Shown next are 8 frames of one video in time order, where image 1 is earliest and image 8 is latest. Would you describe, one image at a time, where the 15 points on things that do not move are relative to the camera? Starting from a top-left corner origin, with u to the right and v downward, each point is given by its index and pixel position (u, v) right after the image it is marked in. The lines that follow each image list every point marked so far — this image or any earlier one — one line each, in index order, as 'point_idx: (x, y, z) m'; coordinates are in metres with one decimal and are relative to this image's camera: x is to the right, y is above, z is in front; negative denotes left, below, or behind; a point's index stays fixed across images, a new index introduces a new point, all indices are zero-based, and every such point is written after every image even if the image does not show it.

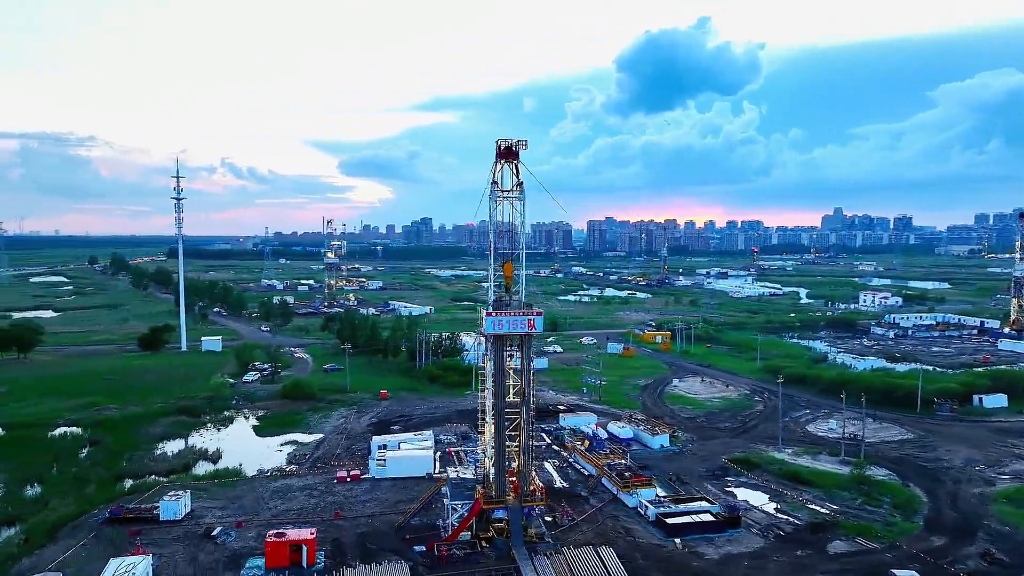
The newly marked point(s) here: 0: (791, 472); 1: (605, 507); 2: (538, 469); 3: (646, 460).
0: (+7.4, -4.9, +18.8) m
1: (+2.1, -5.1, +16.6) m
2: (+0.7, -4.9, +19.3) m
3: (+3.7, -4.8, +19.7) m
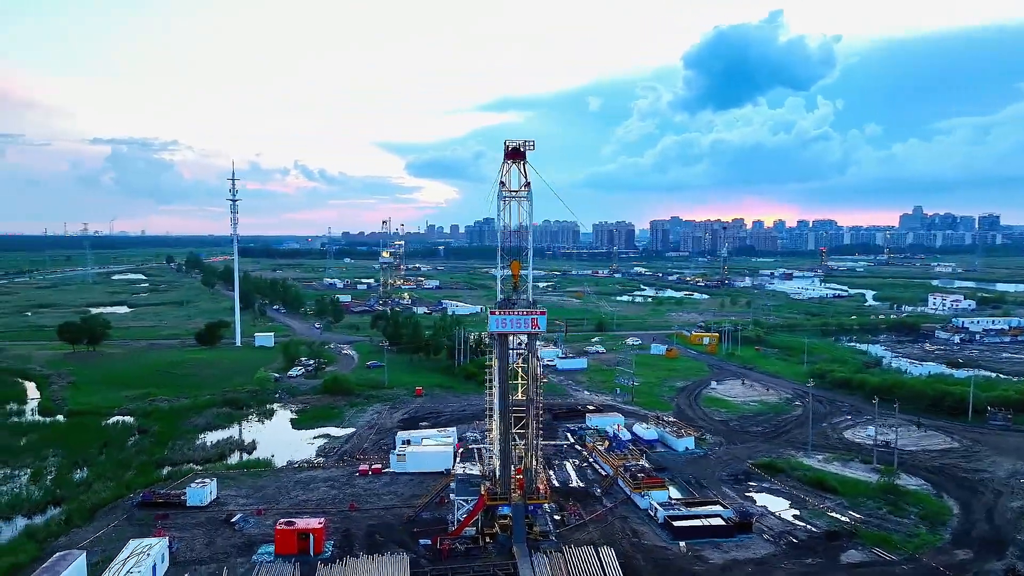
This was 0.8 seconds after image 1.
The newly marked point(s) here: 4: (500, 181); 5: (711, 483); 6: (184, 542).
0: (+7.8, -4.9, +18.3) m
1: (+2.4, -5.1, +16.5) m
2: (+1.2, -4.9, +19.4) m
3: (+4.2, -4.8, +19.5) m
4: (-0.2, +2.2, +14.9) m
5: (+5.1, -5.0, +18.2) m
6: (-6.6, -5.1, +14.4) m
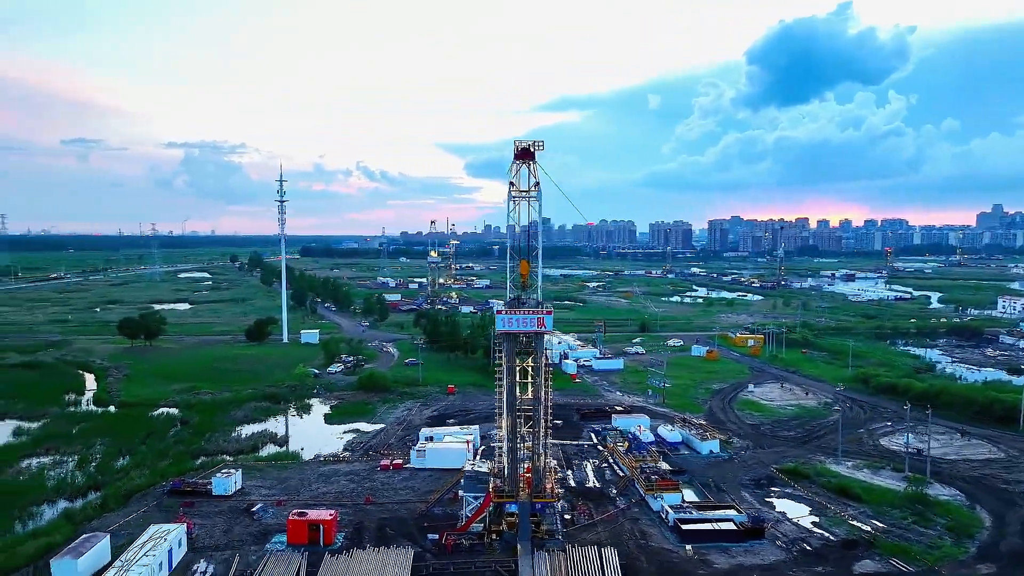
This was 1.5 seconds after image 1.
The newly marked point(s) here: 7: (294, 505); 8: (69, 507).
0: (+8.2, -5.0, +17.8) m
1: (+2.7, -5.1, +16.4) m
2: (+1.7, -4.9, +19.4) m
3: (+4.8, -4.9, +19.3) m
4: (0.0, +2.3, +15.1) m
5: (+5.5, -5.0, +17.9) m
6: (-6.5, -5.1, +15.0) m
7: (-5.1, -5.1, +16.7) m
8: (-10.7, -5.2, +17.1) m
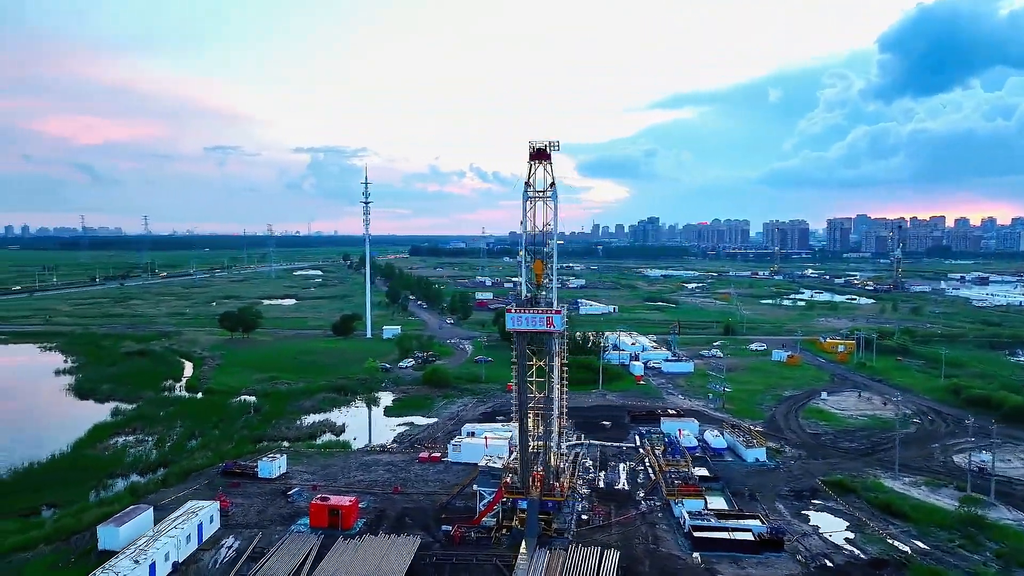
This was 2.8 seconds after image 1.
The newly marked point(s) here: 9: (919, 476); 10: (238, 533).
0: (+8.8, -5.0, +16.6) m
1: (+3.1, -5.1, +16.2) m
2: (+2.6, -4.9, +19.2) m
3: (+5.6, -4.9, +18.7) m
4: (+0.3, +2.3, +15.2) m
5: (+6.1, -5.1, +17.2) m
6: (-6.2, -5.0, +16.1) m
7: (-4.6, -5.0, +17.6) m
8: (-10.0, -5.1, +18.8) m
9: (+10.8, -5.0, +18.8) m
10: (-5.7, -5.1, +14.8) m
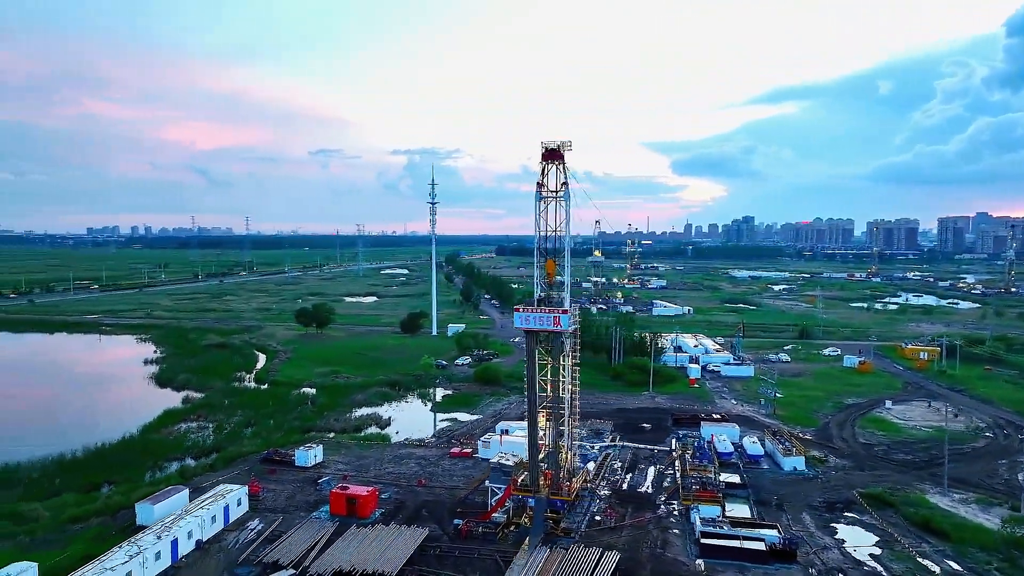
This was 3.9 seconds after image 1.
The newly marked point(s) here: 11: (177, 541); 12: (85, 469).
0: (+9.1, -5.1, +15.7) m
1: (+3.4, -5.1, +15.9) m
2: (+3.3, -4.9, +19.0) m
3: (+6.2, -4.9, +18.1) m
4: (+0.6, +2.3, +15.3) m
5: (+6.5, -5.1, +16.5) m
6: (-5.8, -4.9, +17.1) m
7: (-4.0, -4.9, +18.3) m
8: (-9.2, -5.0, +20.2) m
9: (+11.4, -5.1, +17.5) m
10: (-5.5, -5.1, +15.7) m
11: (-6.4, -4.9, +13.6) m
12: (-11.9, -5.0, +19.8) m
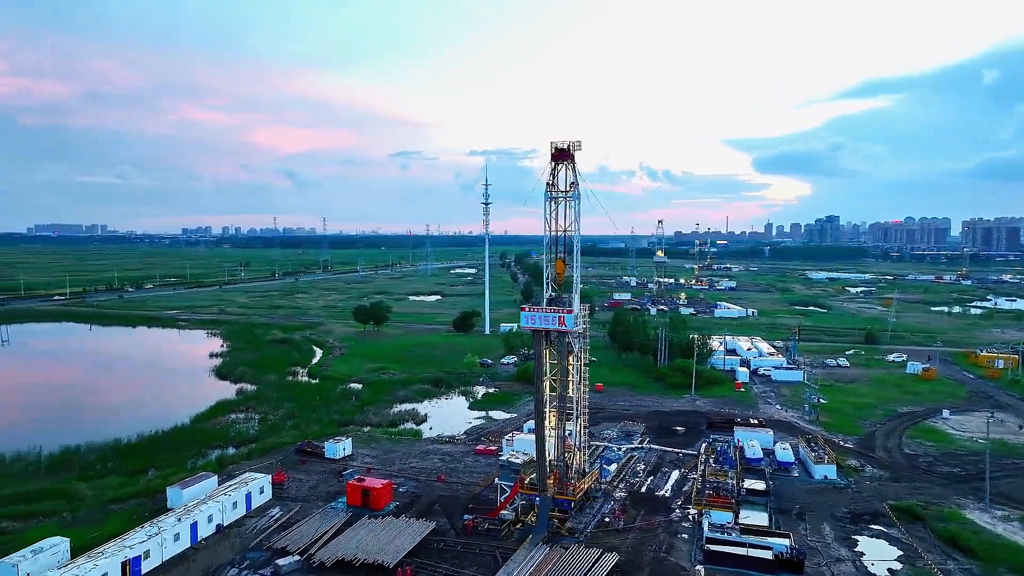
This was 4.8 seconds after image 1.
0: (+9.3, -5.2, +14.8) m
1: (+3.6, -5.1, +15.6) m
2: (+3.9, -5.0, +18.7) m
3: (+6.6, -5.0, +17.5) m
4: (+0.8, +2.3, +15.4) m
5: (+6.8, -5.1, +15.9) m
6: (-5.4, -4.9, +17.8) m
7: (-3.5, -4.9, +18.8) m
8: (-8.5, -4.9, +21.3) m
9: (+11.7, -5.1, +16.4) m
10: (-5.3, -5.0, +16.4) m
11: (-6.4, -4.8, +14.4) m
12: (-11.2, -4.9, +21.1) m
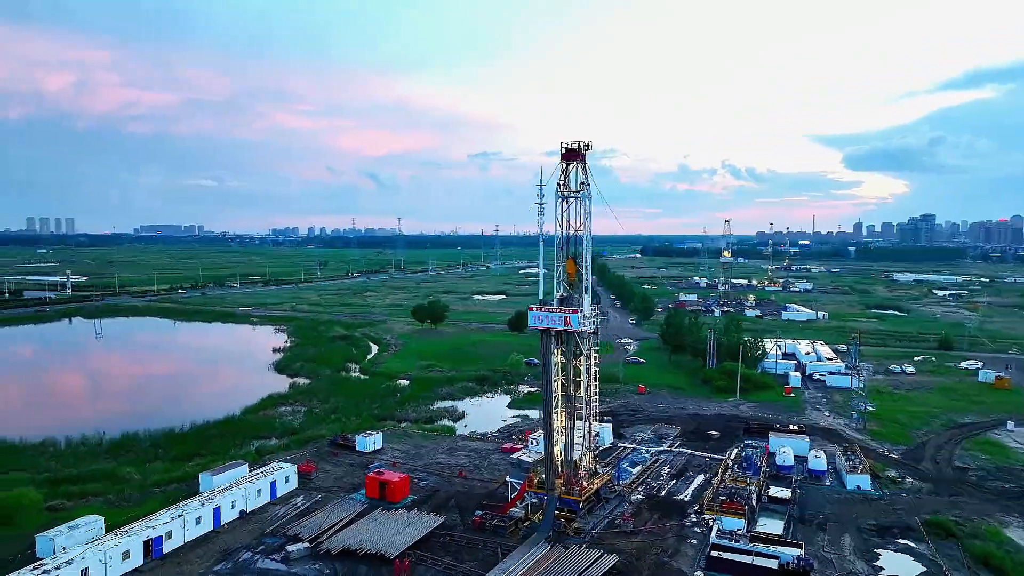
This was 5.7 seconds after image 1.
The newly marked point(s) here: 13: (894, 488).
0: (+9.3, -5.2, +14.0) m
1: (+3.8, -5.2, +15.4) m
2: (+4.4, -5.0, +18.4) m
3: (+7.0, -5.0, +16.9) m
4: (+1.1, +2.3, +15.4) m
5: (+7.0, -5.2, +15.3) m
6: (-4.9, -4.8, +18.5) m
7: (-2.9, -4.9, +19.3) m
8: (-7.6, -4.9, +22.3) m
9: (+11.9, -5.2, +15.3) m
10: (-4.9, -5.0, +17.1) m
11: (-6.3, -4.8, +15.2) m
12: (-10.3, -4.8, +22.4) m
13: (+9.6, -5.0, +17.9) m
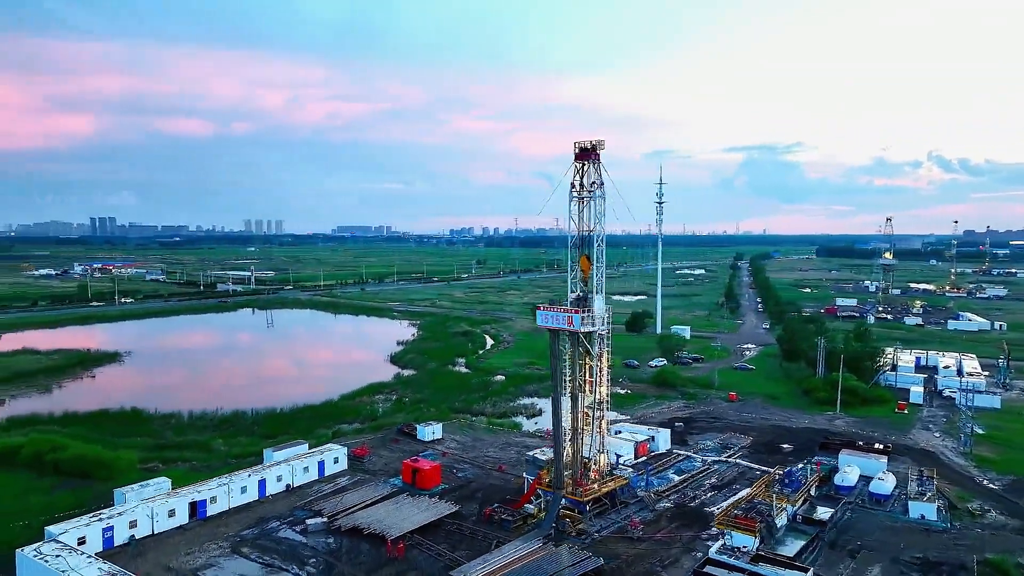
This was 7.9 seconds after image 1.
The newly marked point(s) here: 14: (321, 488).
0: (+9.0, -5.3, +12.0) m
1: (+4.0, -5.2, +14.7) m
2: (+5.2, -5.0, +17.5) m
3: (+7.4, -5.1, +15.5) m
4: (+1.4, +2.3, +15.4) m
5: (+7.0, -5.3, +13.9) m
6: (-3.8, -4.7, +19.8) m
7: (-1.7, -4.8, +20.1) m
8: (-5.5, -4.7, +24.1) m
9: (+11.8, -5.4, +12.7) m
10: (-4.2, -4.9, +18.4) m
11: (-5.9, -4.6, +16.9) m
12: (-8.2, -4.7, +24.9) m
13: (+10.2, -5.2, +15.7) m
14: (-4.7, -4.9, +17.5) m
